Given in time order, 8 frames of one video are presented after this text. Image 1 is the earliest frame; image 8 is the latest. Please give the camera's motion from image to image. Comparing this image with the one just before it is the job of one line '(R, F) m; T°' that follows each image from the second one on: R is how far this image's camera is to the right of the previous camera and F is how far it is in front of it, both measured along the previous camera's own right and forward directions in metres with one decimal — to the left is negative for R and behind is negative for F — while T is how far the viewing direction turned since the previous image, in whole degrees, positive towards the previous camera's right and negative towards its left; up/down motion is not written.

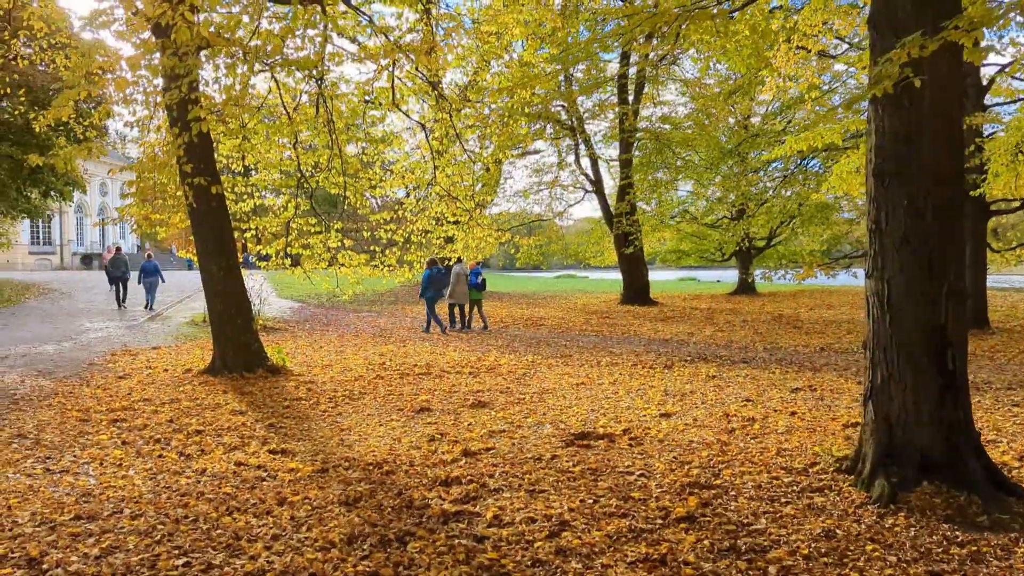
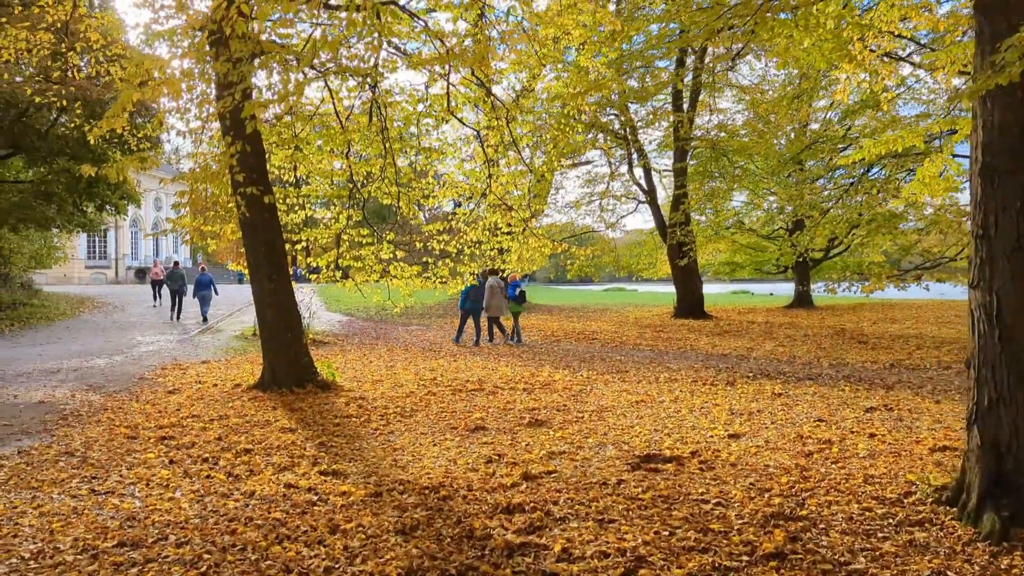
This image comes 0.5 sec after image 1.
(-0.1, +0.3) m; -3°
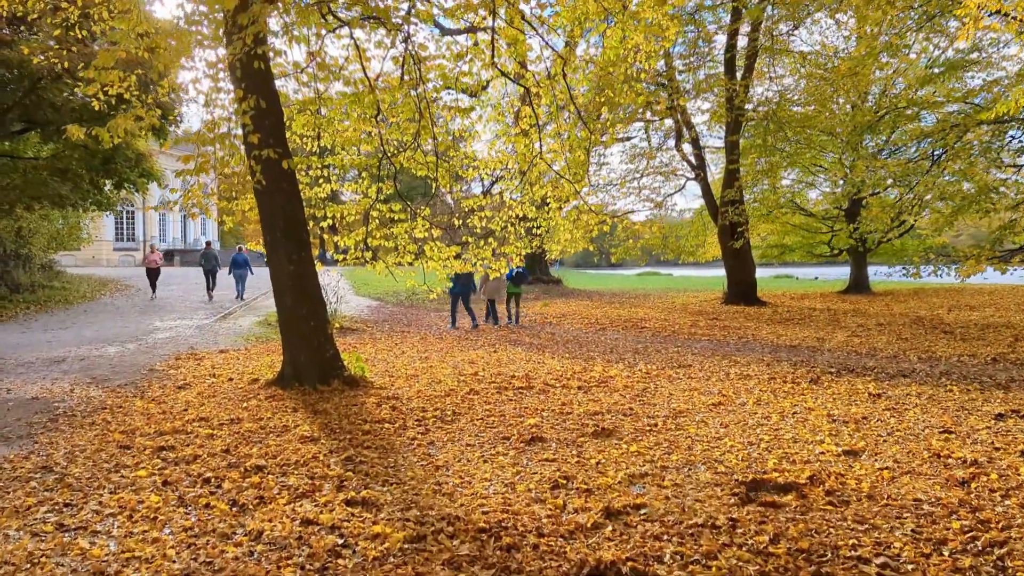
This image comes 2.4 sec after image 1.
(-0.2, +1.1) m; -2°
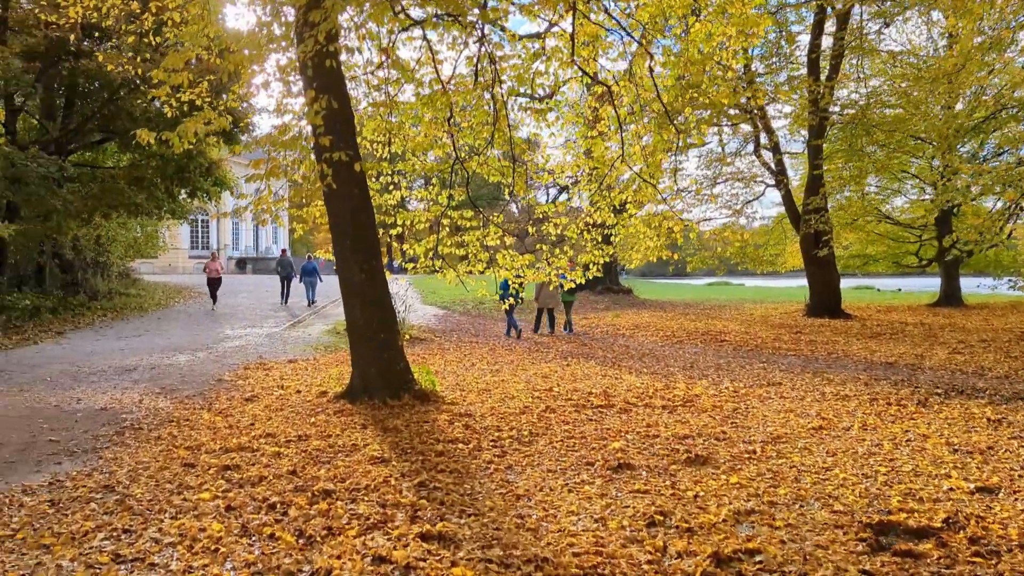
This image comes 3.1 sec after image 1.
(-0.1, +0.4) m; -4°
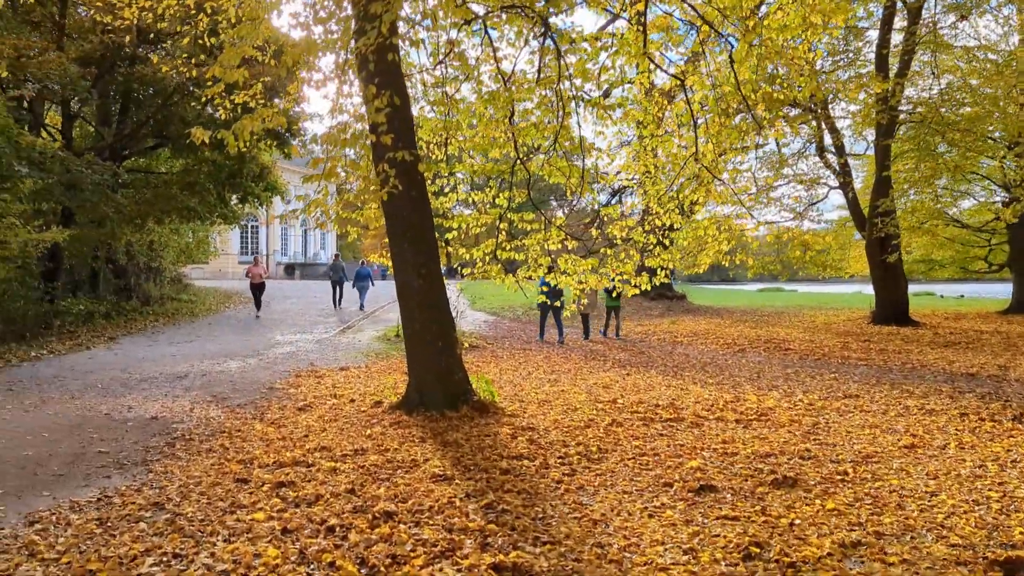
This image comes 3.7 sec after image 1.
(-0.1, +0.3) m; -3°
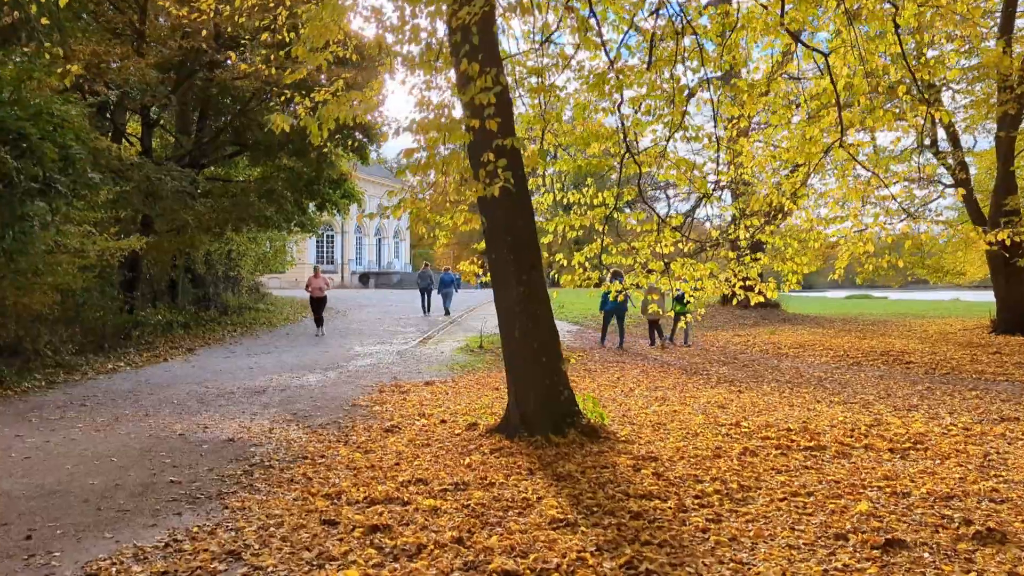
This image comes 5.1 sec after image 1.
(-0.3, +0.7) m; -5°
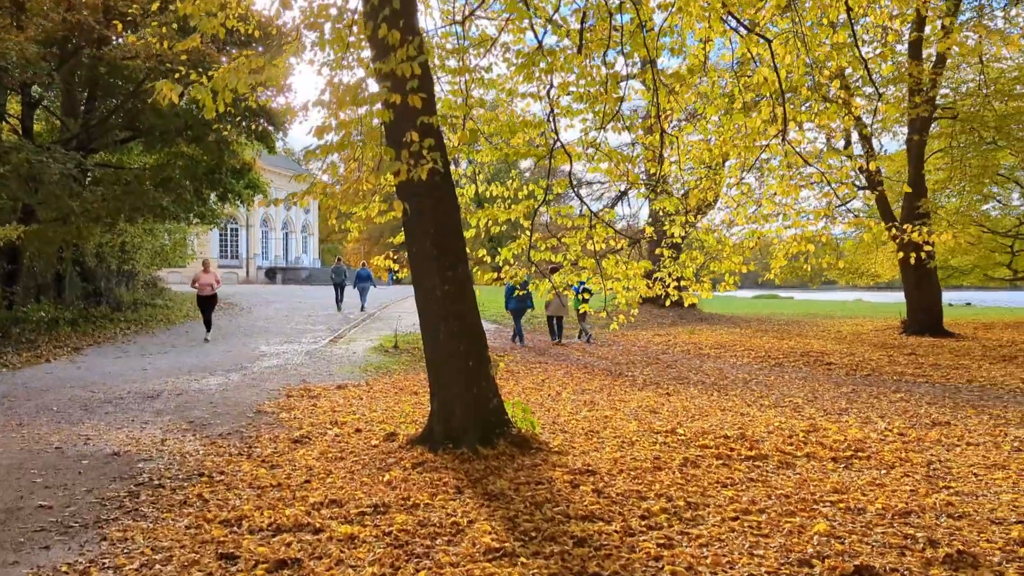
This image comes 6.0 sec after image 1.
(-0.1, +0.5) m; +6°
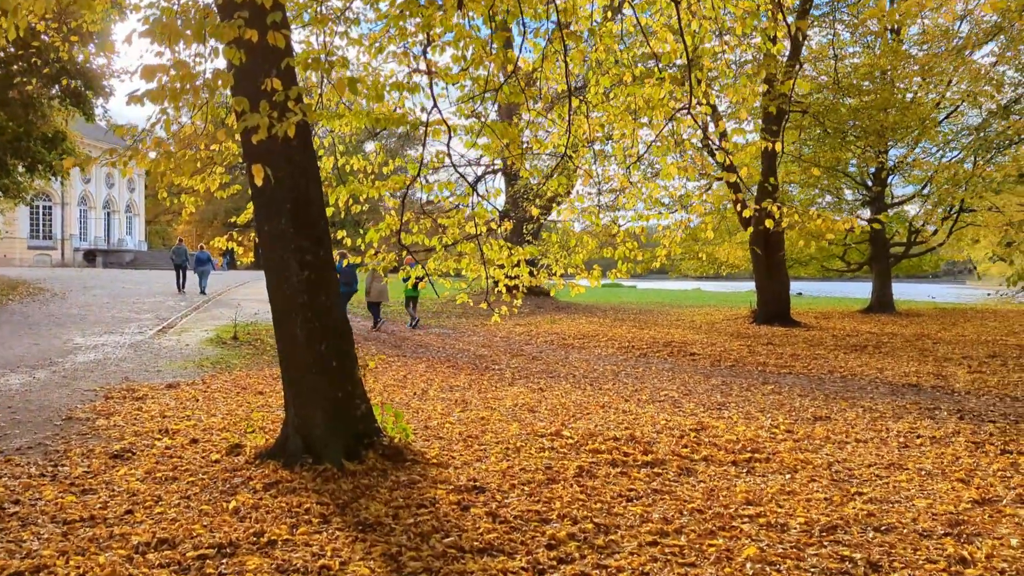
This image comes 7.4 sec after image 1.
(-0.2, +0.7) m; +10°
